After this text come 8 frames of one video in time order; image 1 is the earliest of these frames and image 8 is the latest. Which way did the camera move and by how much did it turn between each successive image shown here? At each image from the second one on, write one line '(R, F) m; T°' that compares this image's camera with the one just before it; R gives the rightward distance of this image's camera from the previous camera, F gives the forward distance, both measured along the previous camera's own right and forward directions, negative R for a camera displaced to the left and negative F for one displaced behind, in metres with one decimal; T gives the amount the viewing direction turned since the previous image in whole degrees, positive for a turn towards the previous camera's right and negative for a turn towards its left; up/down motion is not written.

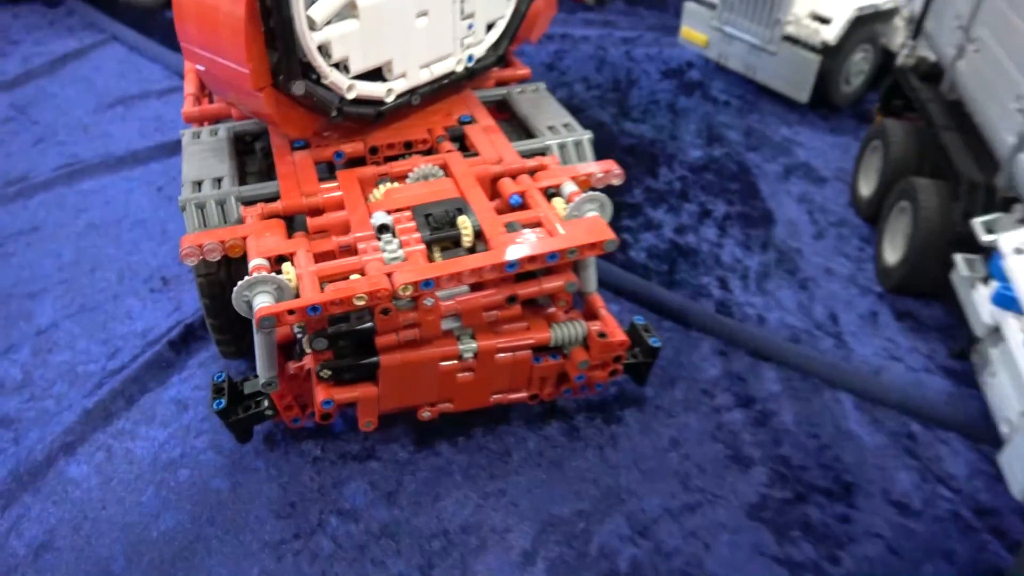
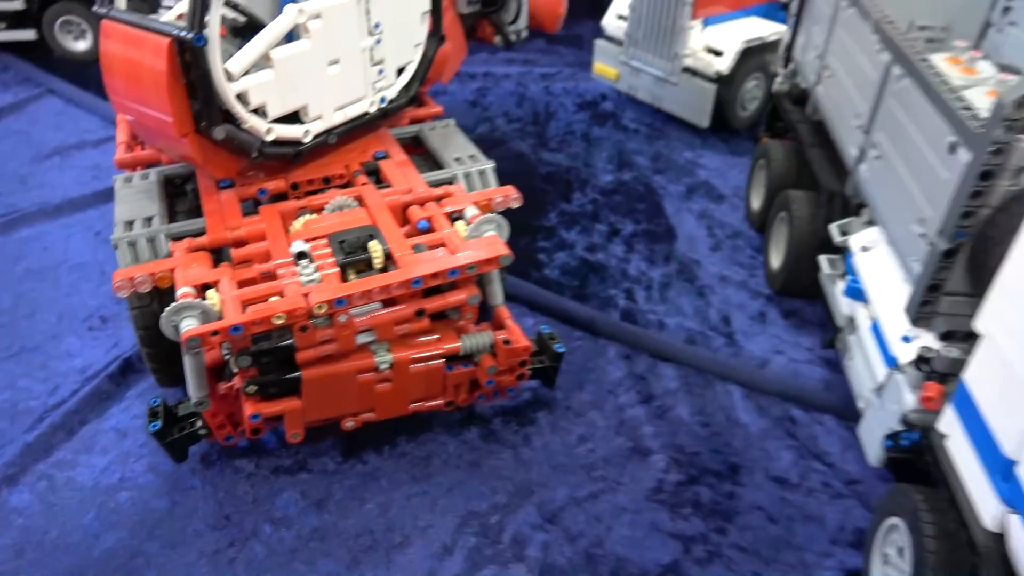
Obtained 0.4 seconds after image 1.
(+0.2, -0.3) m; +3°
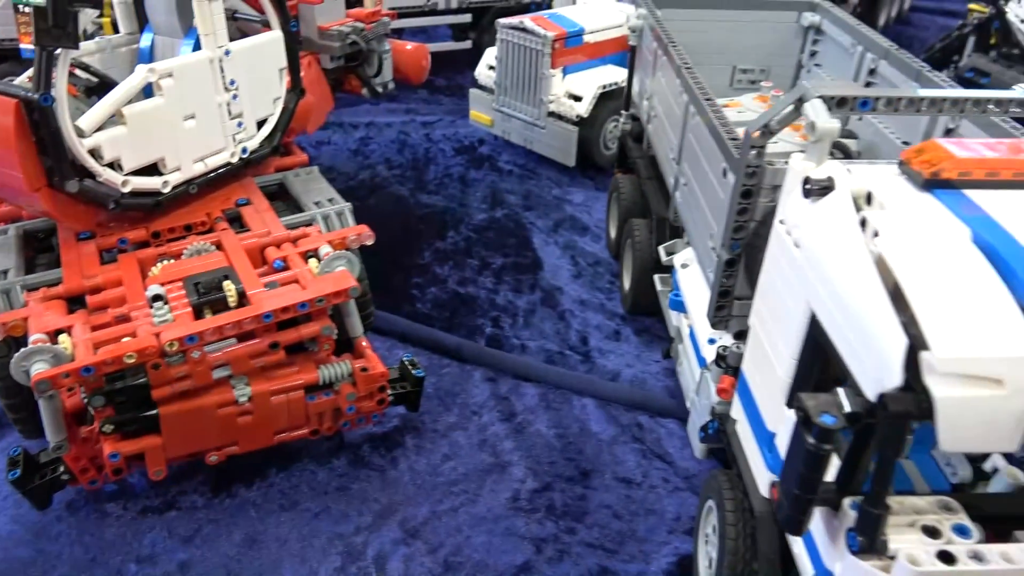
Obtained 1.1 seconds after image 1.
(+0.3, -0.2) m; +6°
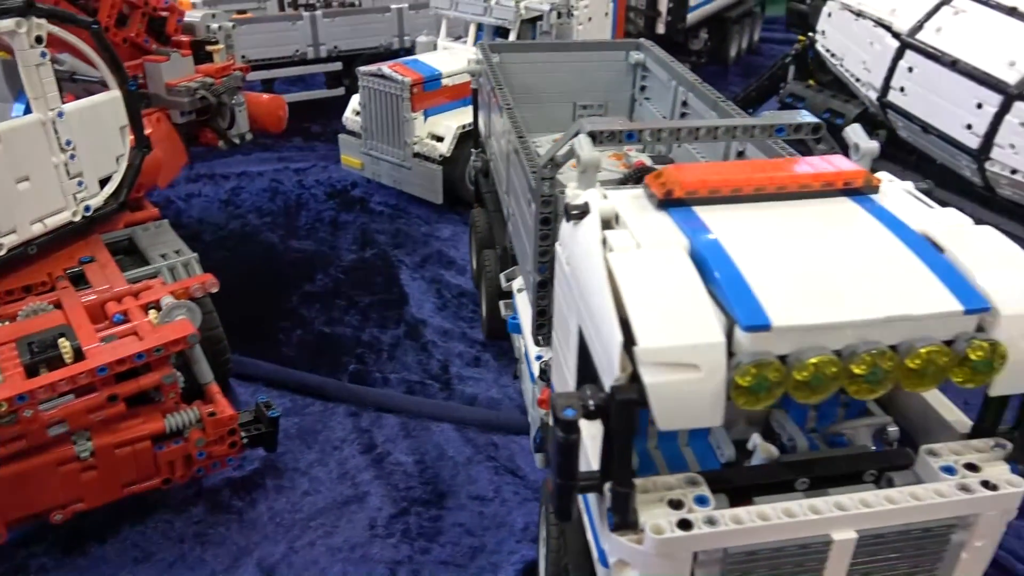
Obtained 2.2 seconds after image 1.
(+0.3, -0.2) m; +6°
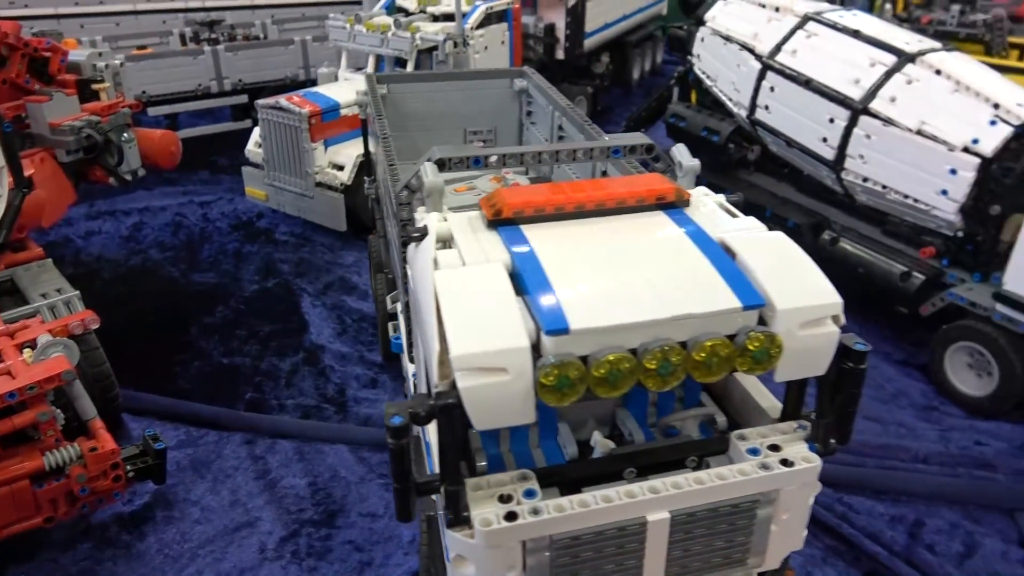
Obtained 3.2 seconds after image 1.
(+0.3, -0.2) m; +4°
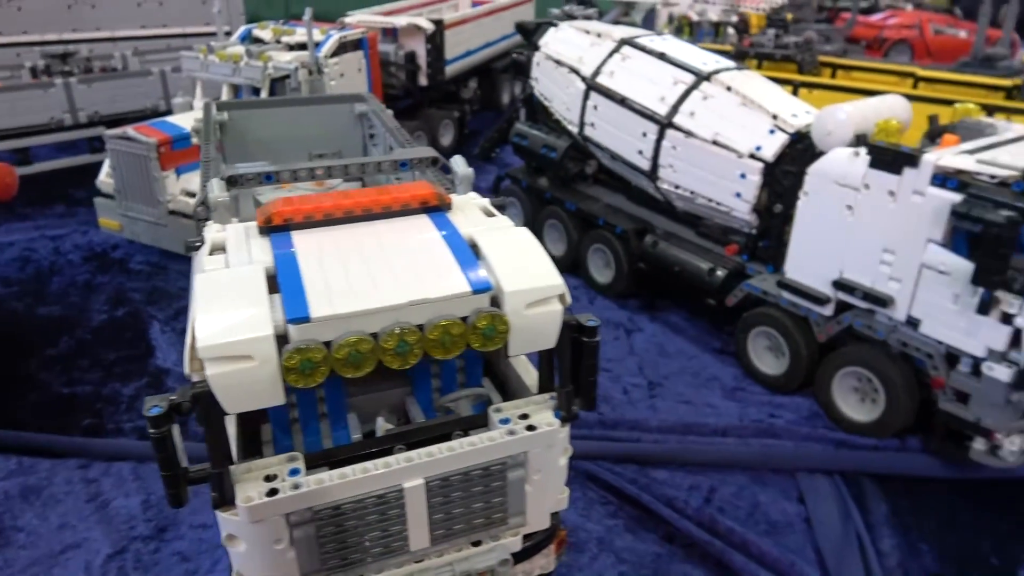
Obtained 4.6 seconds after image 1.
(+0.4, -0.3) m; +7°
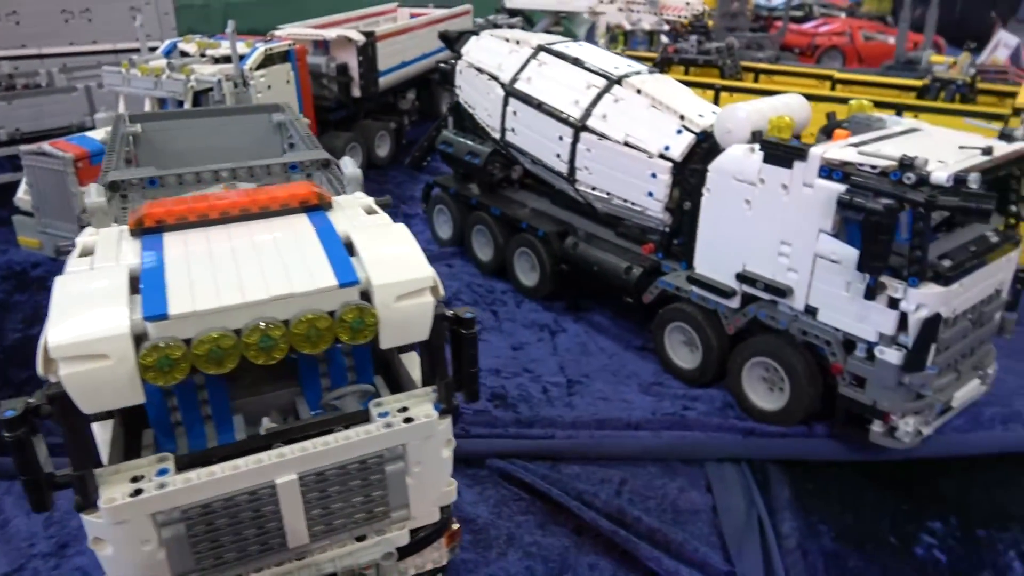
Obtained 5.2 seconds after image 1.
(+0.3, 0.0) m; +3°
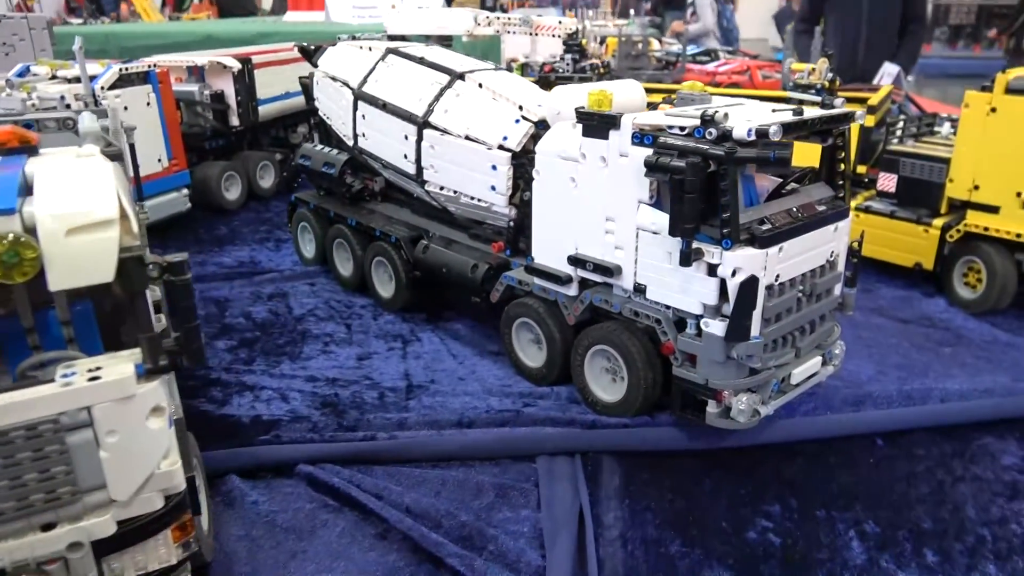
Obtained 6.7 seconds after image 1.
(+0.6, +0.2) m; +4°
